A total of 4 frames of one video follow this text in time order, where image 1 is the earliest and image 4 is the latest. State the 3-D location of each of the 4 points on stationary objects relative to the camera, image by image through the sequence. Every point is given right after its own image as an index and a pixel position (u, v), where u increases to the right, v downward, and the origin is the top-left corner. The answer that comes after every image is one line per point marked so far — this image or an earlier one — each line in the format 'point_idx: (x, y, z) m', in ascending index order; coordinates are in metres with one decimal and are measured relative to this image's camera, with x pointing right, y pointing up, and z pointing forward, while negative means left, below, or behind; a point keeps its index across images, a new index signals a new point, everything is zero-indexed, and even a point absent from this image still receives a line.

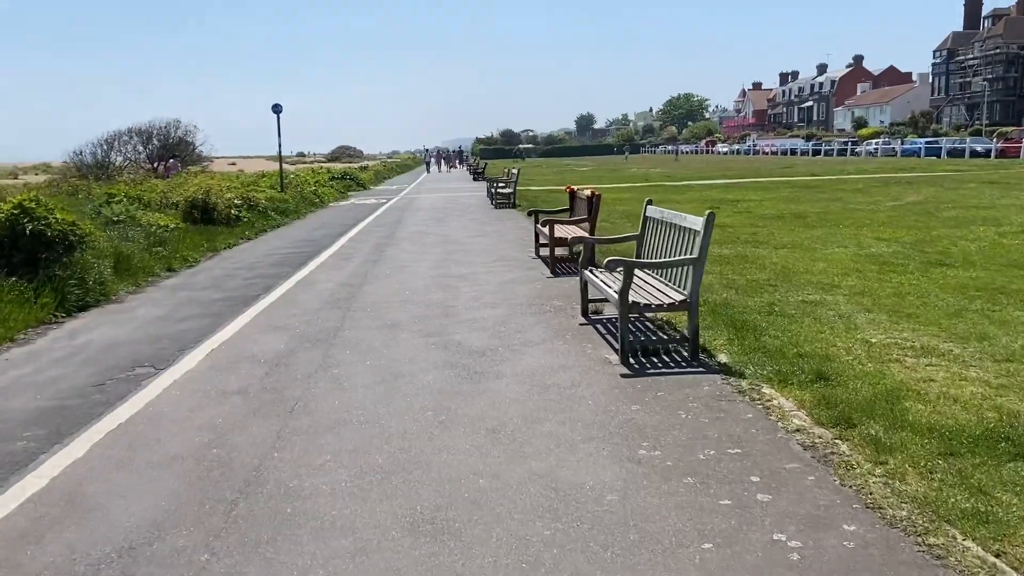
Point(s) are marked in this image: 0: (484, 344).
0: (-0.3, -0.5, +7.8) m
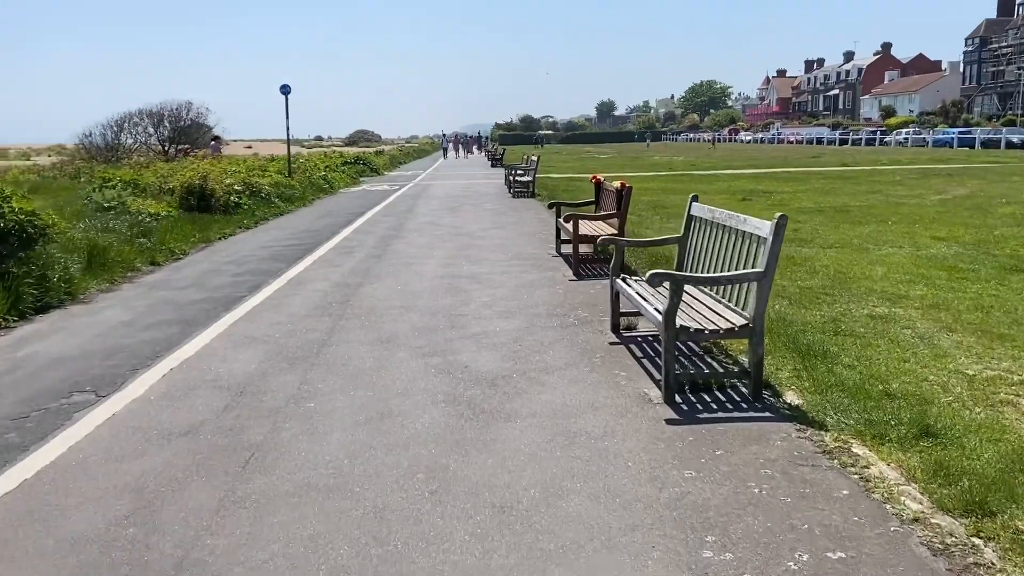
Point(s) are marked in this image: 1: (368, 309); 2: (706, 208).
0: (-0.1, -0.6, +6.5) m
1: (-1.5, -0.2, +9.1) m
2: (+1.5, +0.6, +6.9) m
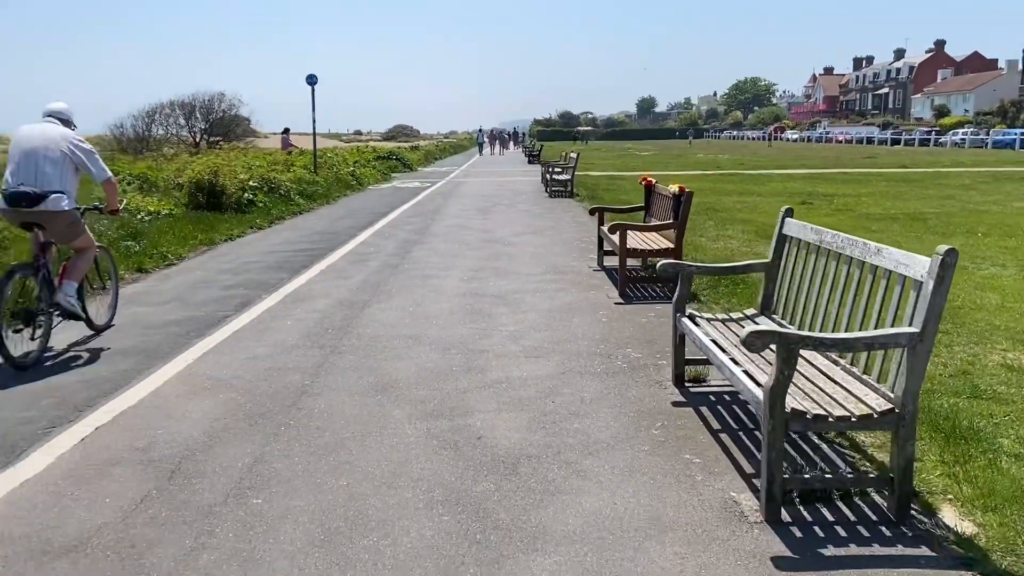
0: (0.0, -0.9, +4.8) m
1: (-1.2, -0.4, +7.4) m
2: (+1.7, +0.4, +5.1) m
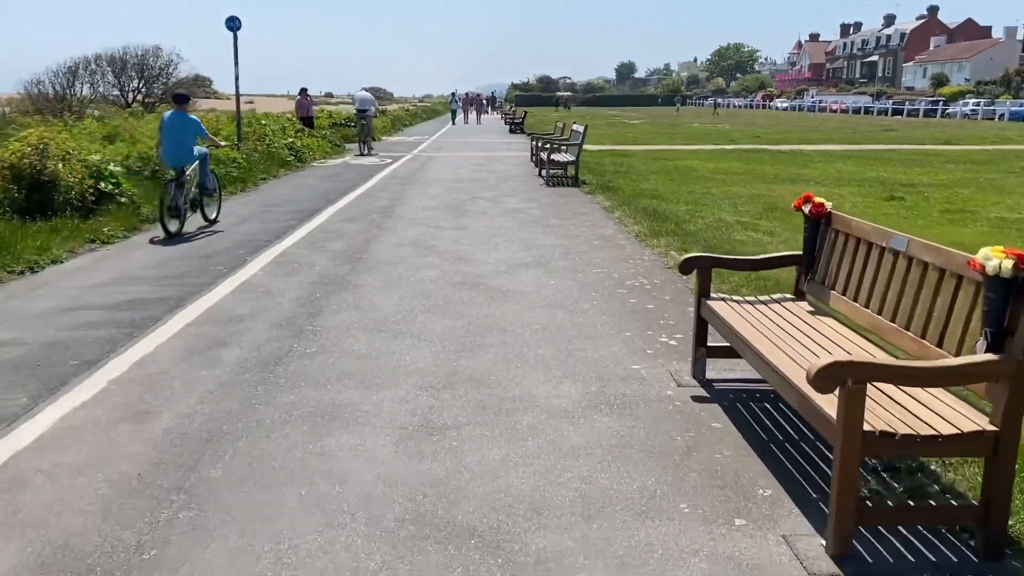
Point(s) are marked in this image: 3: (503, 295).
0: (+0.2, -1.9, -1.0) m
1: (-1.1, -1.4, +1.6) m
2: (+1.9, -0.7, -0.6) m
3: (0.0, -0.1, +7.5) m
